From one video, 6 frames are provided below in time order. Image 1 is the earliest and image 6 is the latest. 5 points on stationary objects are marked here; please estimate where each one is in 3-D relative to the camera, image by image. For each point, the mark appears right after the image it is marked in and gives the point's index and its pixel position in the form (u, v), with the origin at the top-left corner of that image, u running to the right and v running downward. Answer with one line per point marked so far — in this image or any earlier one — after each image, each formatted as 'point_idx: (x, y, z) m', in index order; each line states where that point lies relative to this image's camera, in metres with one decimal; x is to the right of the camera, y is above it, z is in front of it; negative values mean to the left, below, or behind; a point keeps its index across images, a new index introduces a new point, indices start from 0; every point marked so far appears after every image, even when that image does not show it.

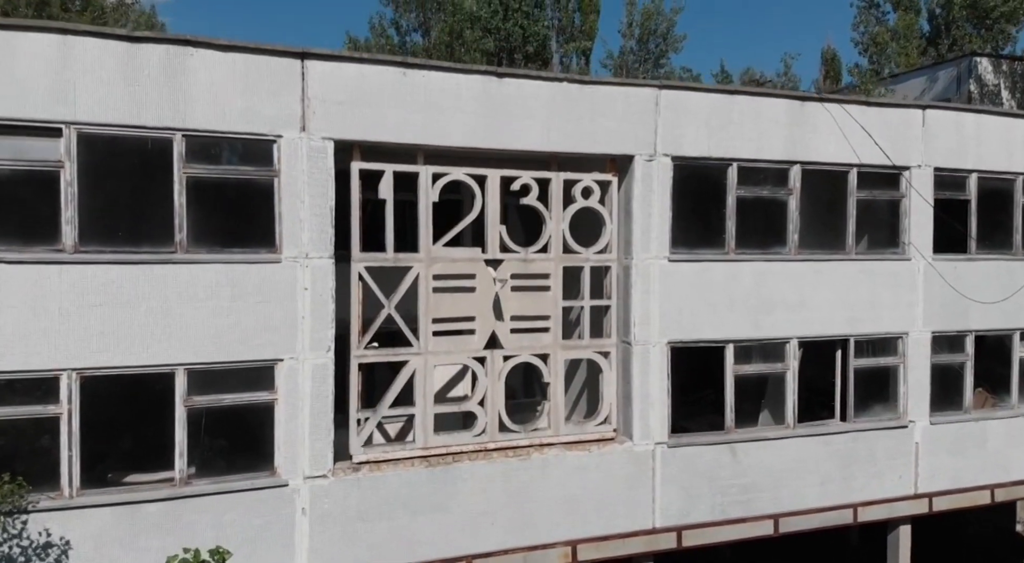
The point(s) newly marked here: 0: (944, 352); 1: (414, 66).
0: (+6.3, -1.0, +12.9) m
1: (-1.1, +2.3, +9.7) m
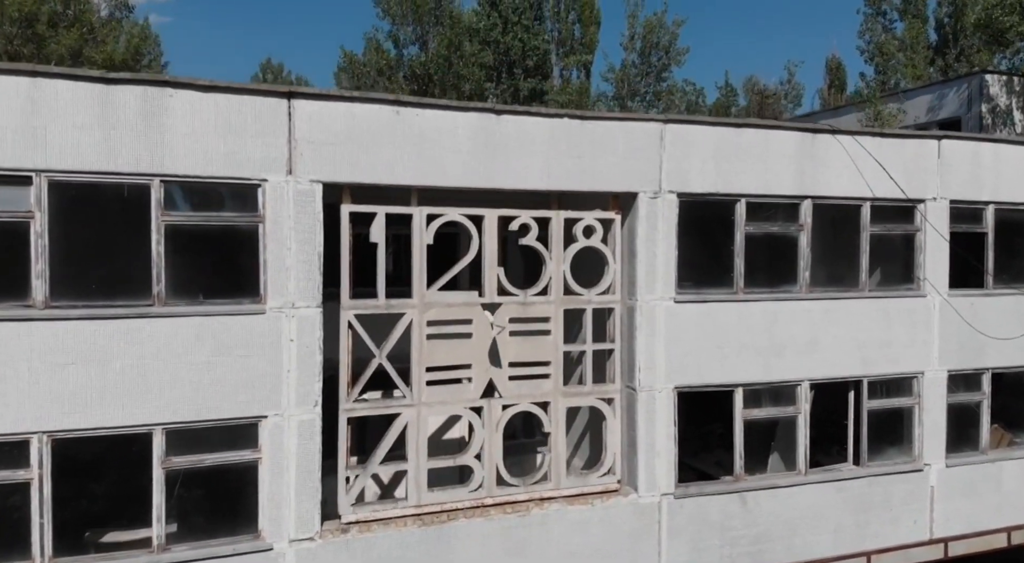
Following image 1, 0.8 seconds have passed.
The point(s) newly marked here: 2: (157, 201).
0: (+6.3, -1.5, +12.4) m
1: (-1.1, +1.8, +9.2) m
2: (-3.3, +0.7, +8.2) m
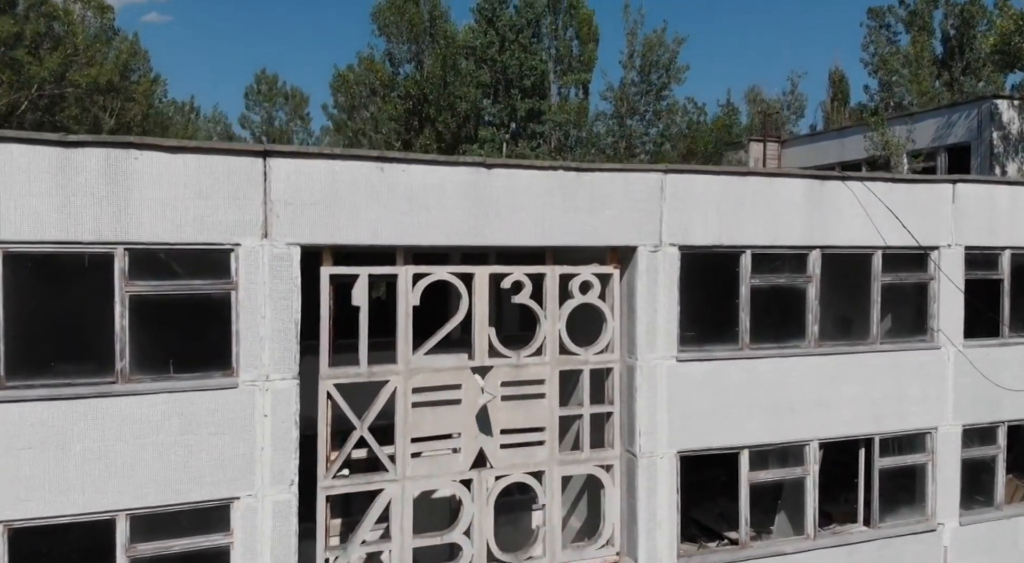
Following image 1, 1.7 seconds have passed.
0: (+6.2, -2.2, +11.9) m
1: (-1.2, +1.2, +8.6) m
2: (-3.4, +0.1, +7.7) m
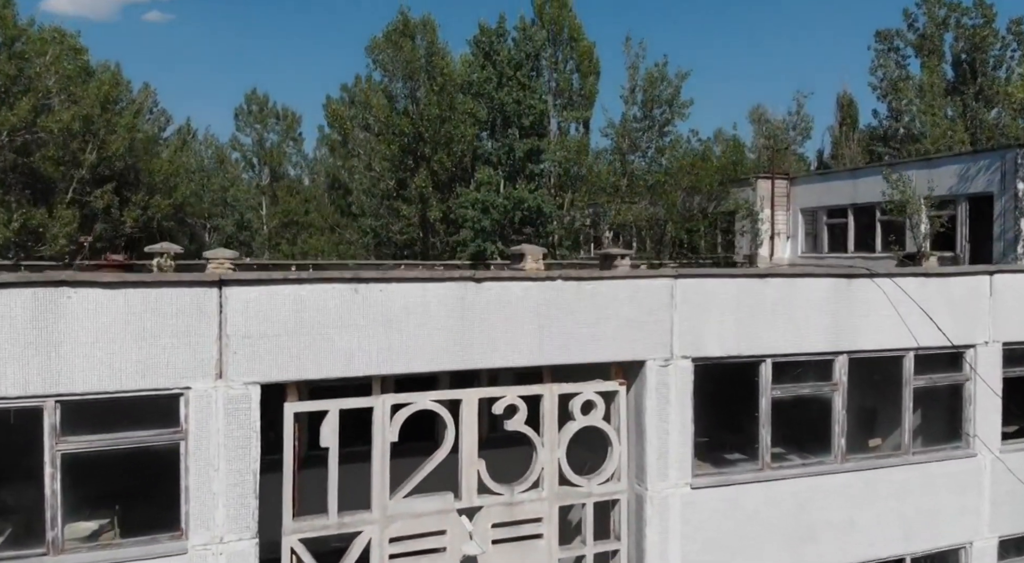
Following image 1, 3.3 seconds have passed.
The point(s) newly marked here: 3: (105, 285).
0: (+6.1, -3.4, +10.8) m
1: (-1.2, 0.0, +7.6) m
2: (-3.4, -1.1, +6.6) m
3: (-3.1, 0.0, +6.7) m
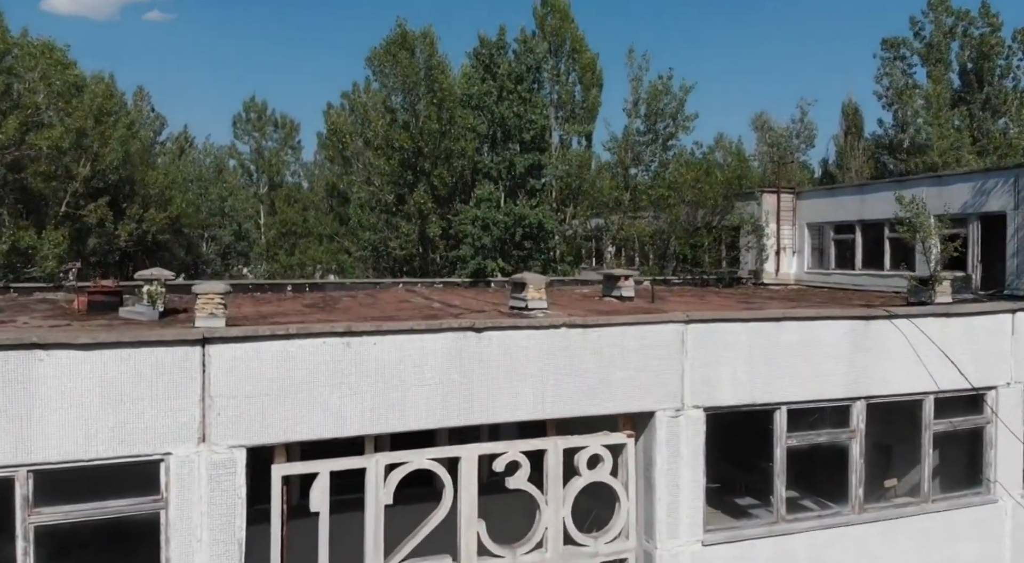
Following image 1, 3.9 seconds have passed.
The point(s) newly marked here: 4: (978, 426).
0: (+6.1, -3.8, +10.4) m
1: (-1.2, -0.4, +7.2) m
2: (-3.4, -1.5, +6.2) m
3: (-3.0, -0.5, +6.3) m
4: (+5.2, -1.6, +9.9) m
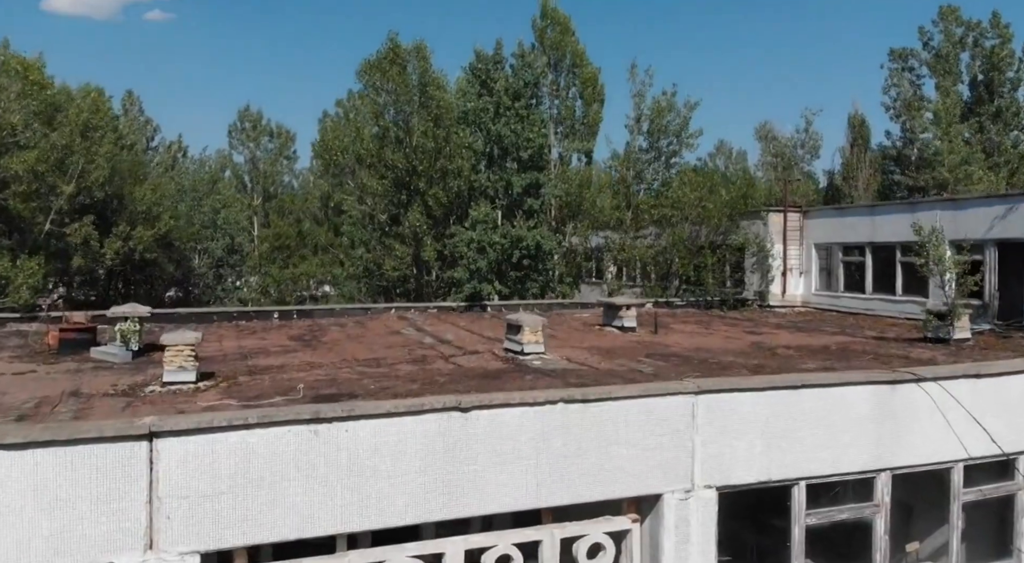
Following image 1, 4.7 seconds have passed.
0: (+6.0, -4.4, +9.6) m
1: (-1.3, -1.0, +6.4) m
2: (-3.5, -2.1, +5.4) m
3: (-3.1, -1.0, +5.5) m
4: (+5.1, -2.2, +9.1) m
